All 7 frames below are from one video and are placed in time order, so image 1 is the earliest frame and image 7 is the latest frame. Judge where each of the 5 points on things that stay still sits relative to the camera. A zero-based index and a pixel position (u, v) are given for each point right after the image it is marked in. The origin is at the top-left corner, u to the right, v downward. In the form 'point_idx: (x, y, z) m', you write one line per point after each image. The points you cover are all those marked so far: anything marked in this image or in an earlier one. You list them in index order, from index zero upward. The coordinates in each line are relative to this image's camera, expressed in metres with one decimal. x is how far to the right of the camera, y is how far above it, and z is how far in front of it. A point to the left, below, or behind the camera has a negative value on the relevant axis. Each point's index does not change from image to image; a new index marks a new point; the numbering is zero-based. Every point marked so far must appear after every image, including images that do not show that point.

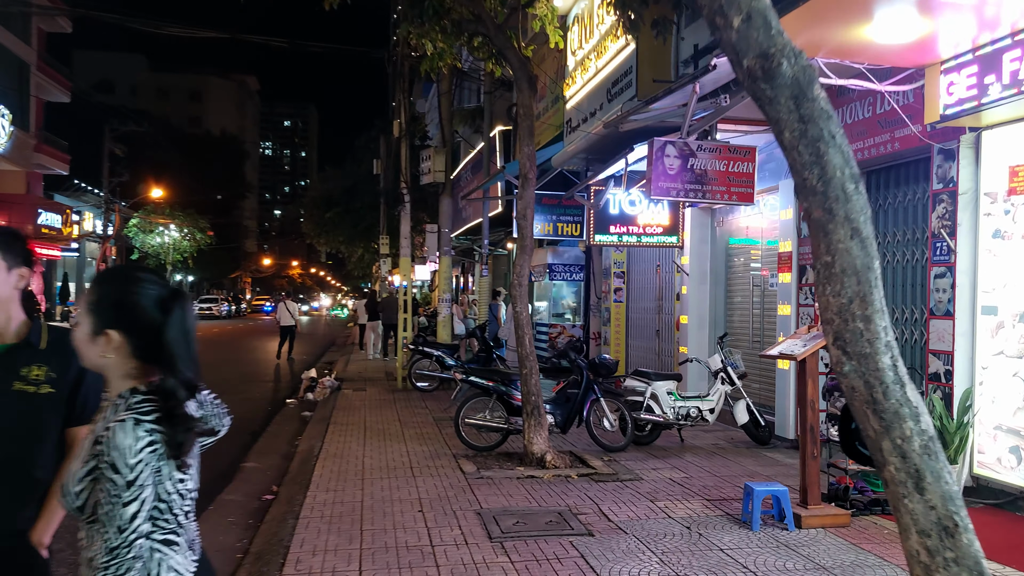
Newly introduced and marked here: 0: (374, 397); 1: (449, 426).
0: (-2.3, -1.8, +14.5) m
1: (-0.8, -1.7, +10.9) m
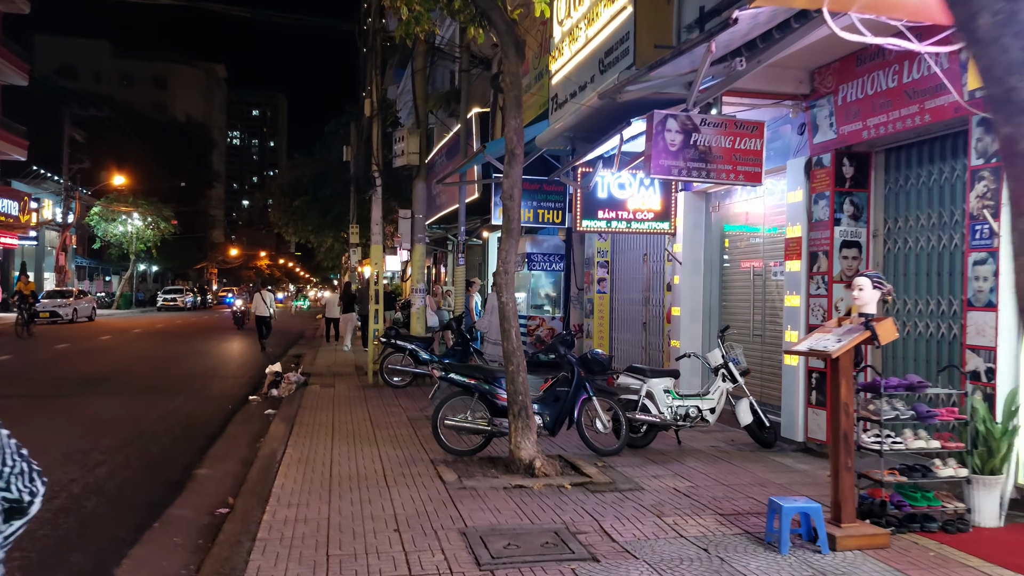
0: (-2.6, -1.7, +13.6) m
1: (-1.0, -1.6, +10.0) m
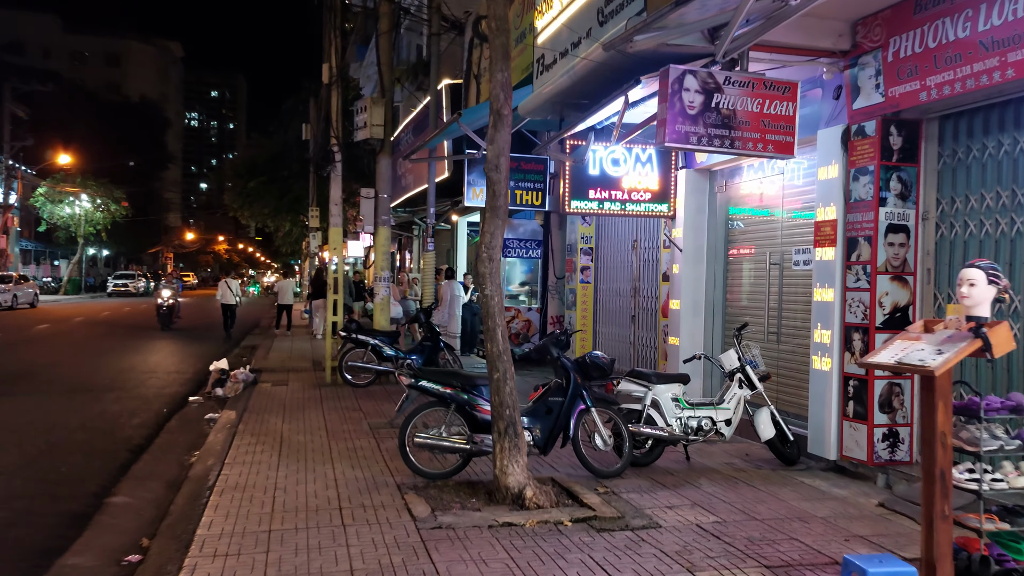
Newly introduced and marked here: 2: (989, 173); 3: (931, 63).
0: (-3.0, -1.5, +12.2) m
1: (-1.2, -1.5, +8.7) m
2: (+3.4, +0.8, +6.2) m
3: (+2.9, +1.6, +6.1) m
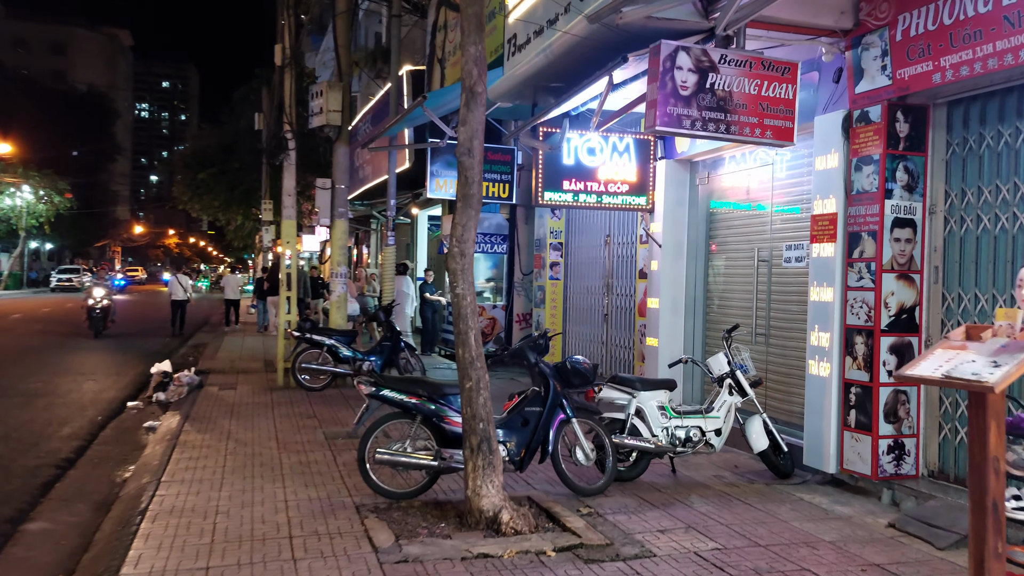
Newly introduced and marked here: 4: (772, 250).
0: (-3.4, -1.4, +11.3) m
1: (-1.5, -1.5, +7.9) m
2: (+3.2, +0.8, +5.7) m
3: (+2.8, +1.6, +5.6) m
4: (+2.3, +0.3, +7.9) m
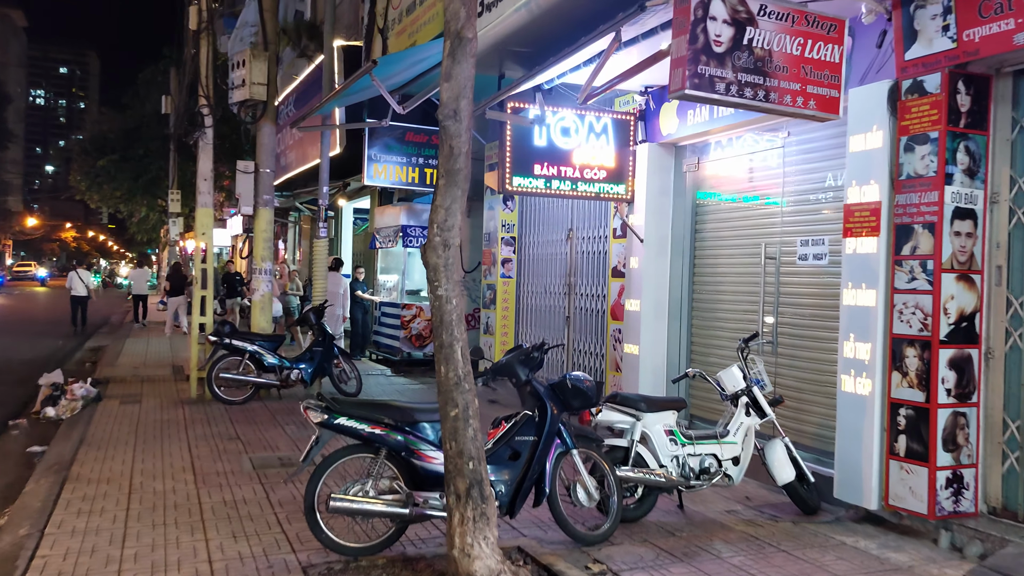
0: (-4.0, -1.4, +9.8) m
1: (-1.7, -1.4, +6.6) m
2: (+3.2, +0.8, +4.8) m
3: (+2.8, +1.6, +4.6) m
4: (+2.1, +0.3, +6.9) m
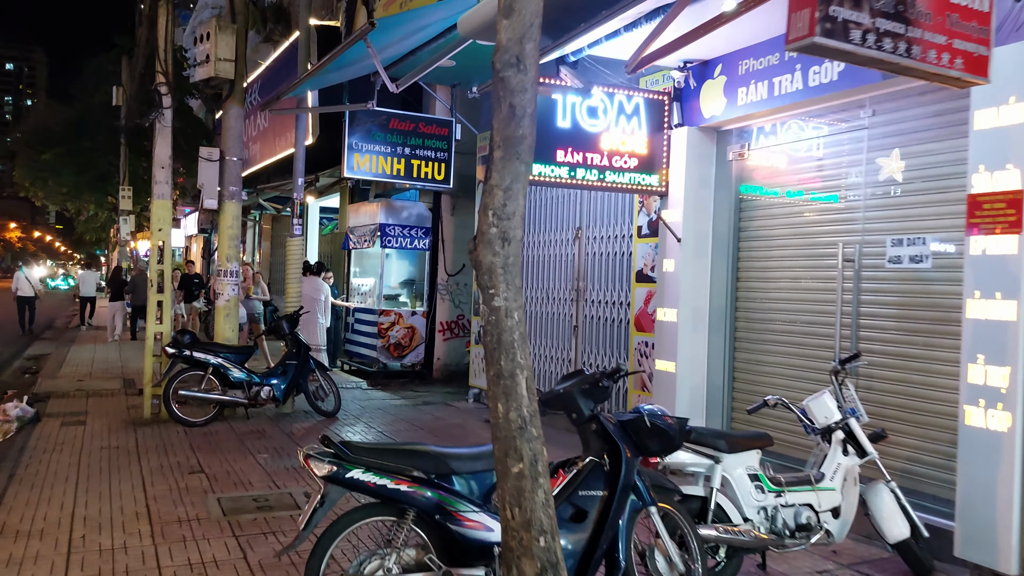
0: (-3.9, -1.5, +8.4) m
1: (-1.5, -1.5, +5.3) m
2: (+3.5, +0.8, +3.8) m
3: (+3.1, +1.5, +3.6) m
4: (+2.3, +0.3, +5.8) m
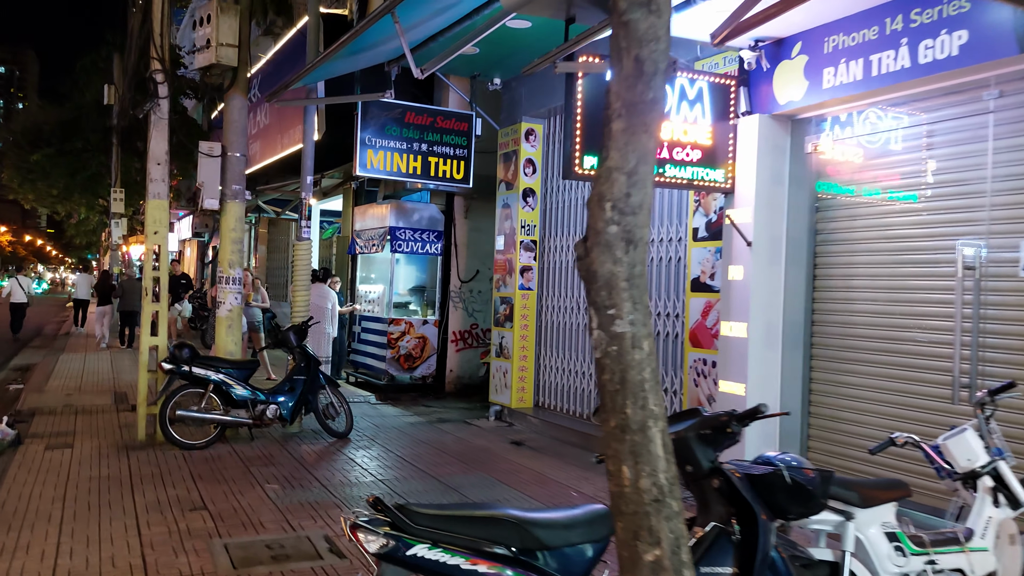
0: (-3.6, -1.5, +7.5) m
1: (-1.2, -1.5, +4.4) m
2: (+3.8, +0.7, +2.9) m
3: (+3.4, +1.5, +2.8) m
4: (+2.6, +0.2, +5.0) m
